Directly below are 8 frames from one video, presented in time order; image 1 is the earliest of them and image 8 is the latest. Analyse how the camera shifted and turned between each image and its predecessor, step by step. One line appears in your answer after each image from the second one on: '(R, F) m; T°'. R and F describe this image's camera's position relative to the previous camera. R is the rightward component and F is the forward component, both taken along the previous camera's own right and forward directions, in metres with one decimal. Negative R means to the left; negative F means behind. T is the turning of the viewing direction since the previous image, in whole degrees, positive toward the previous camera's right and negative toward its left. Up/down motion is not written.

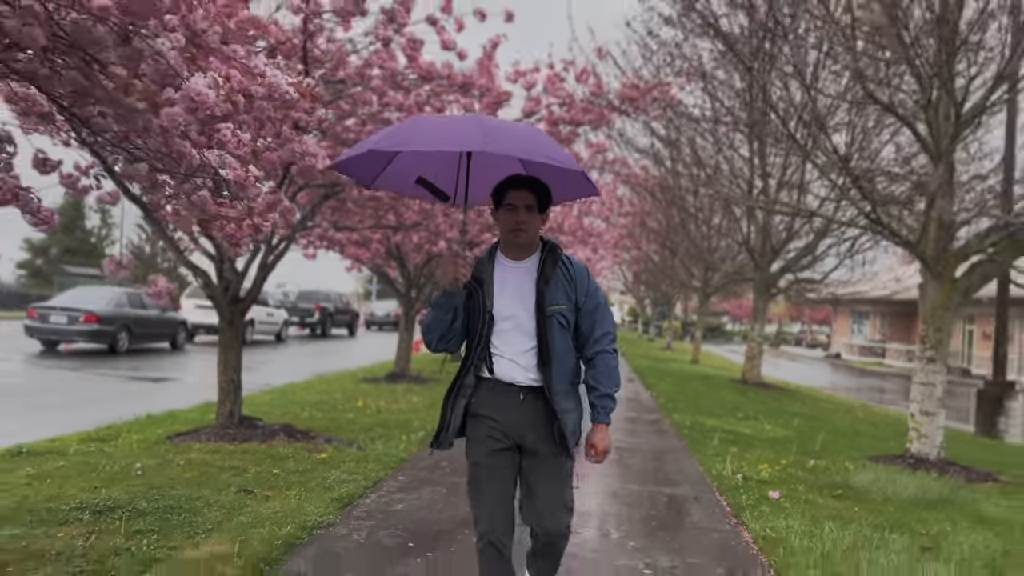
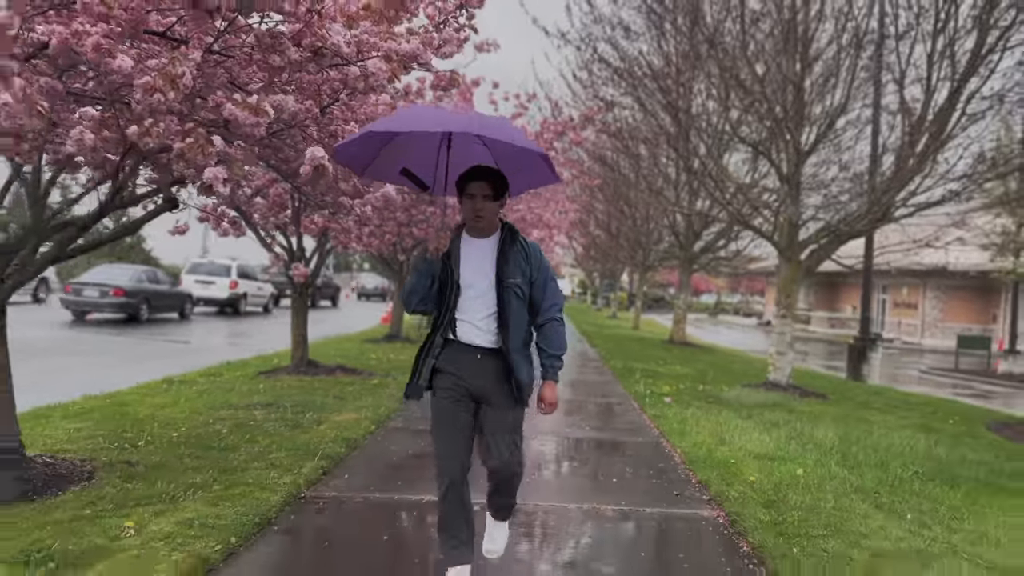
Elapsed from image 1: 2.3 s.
(-0.5, -3.8) m; +3°
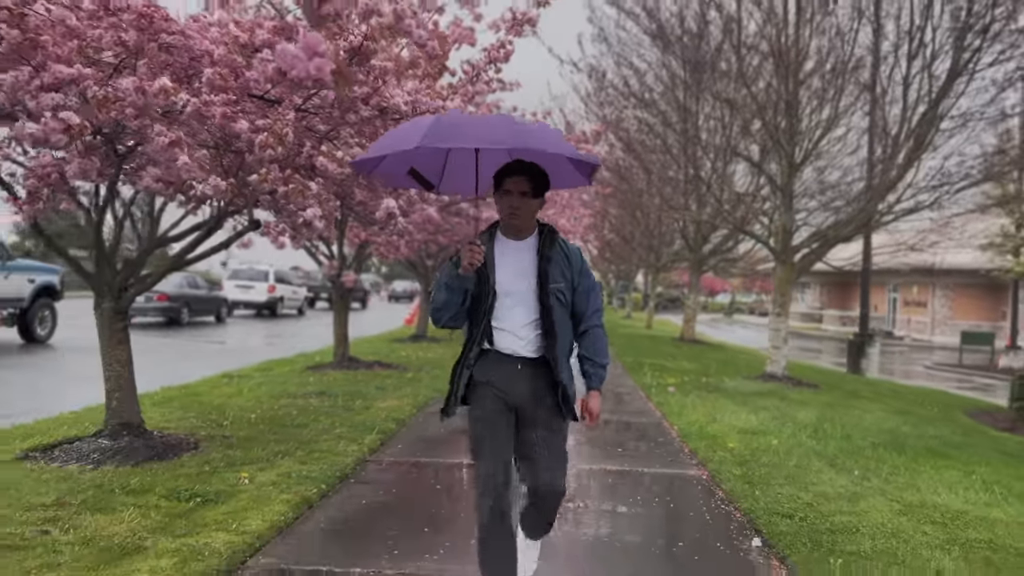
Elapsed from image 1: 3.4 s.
(0.0, -1.3) m; -1°
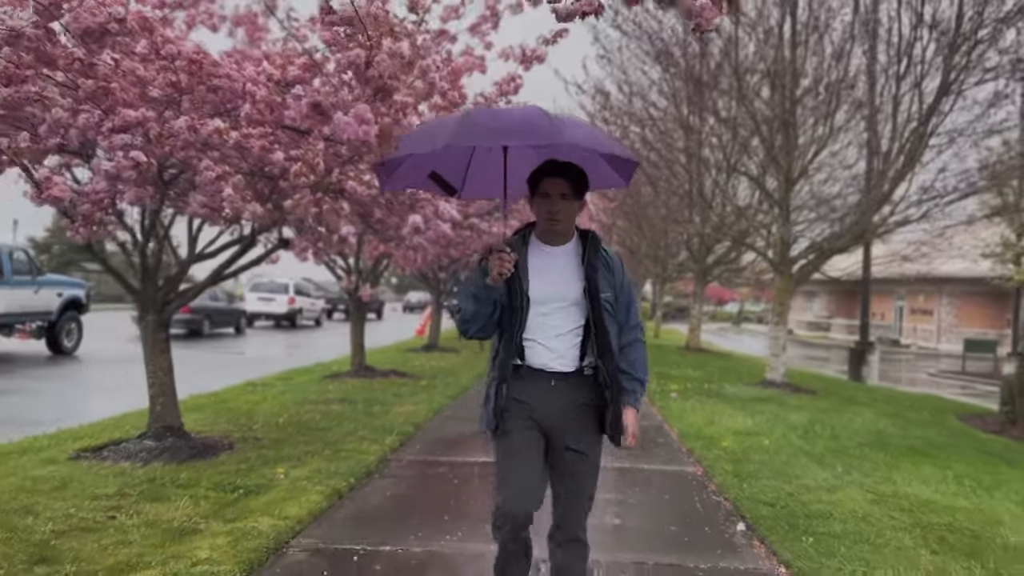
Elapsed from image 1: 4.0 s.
(0.0, -0.6) m; -1°
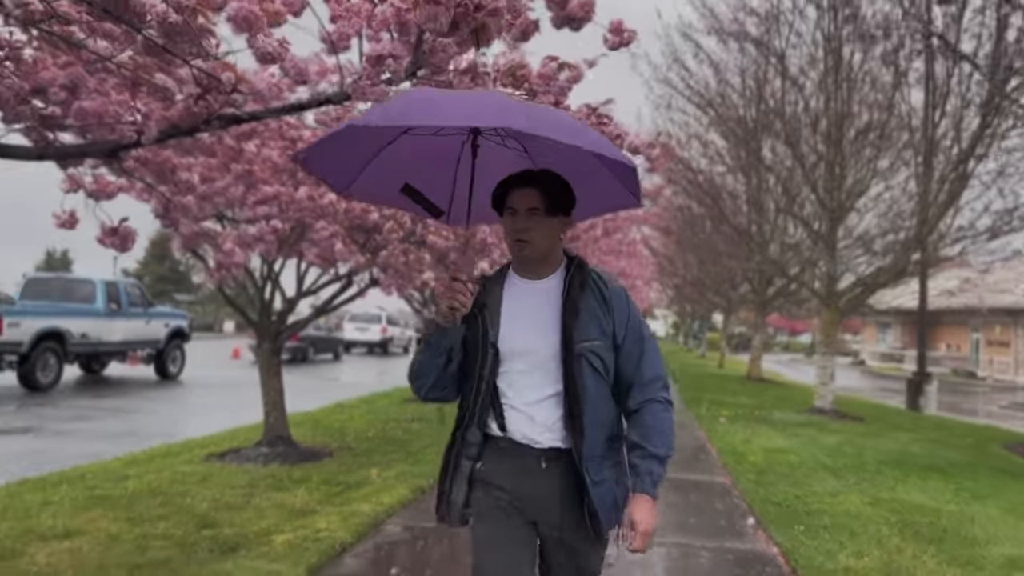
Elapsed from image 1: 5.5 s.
(+0.2, -1.3) m; -5°
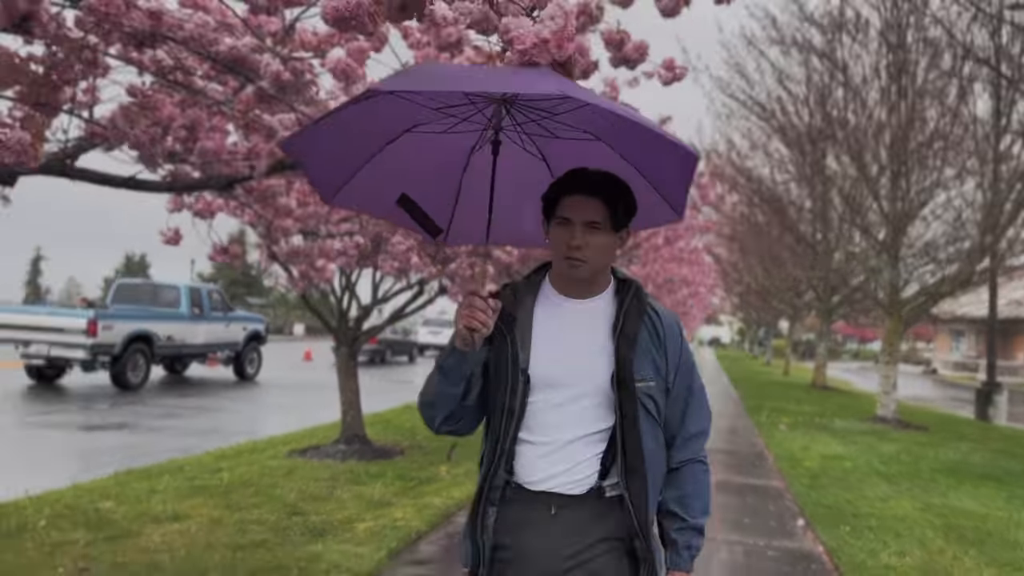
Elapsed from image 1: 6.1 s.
(0.0, -0.5) m; -4°
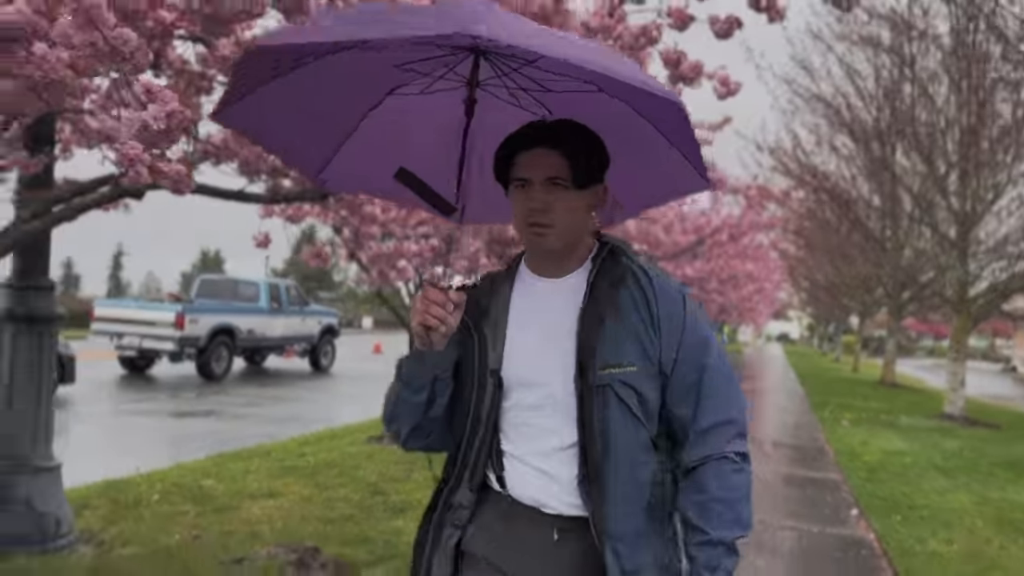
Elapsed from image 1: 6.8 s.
(0.0, -0.5) m; -4°
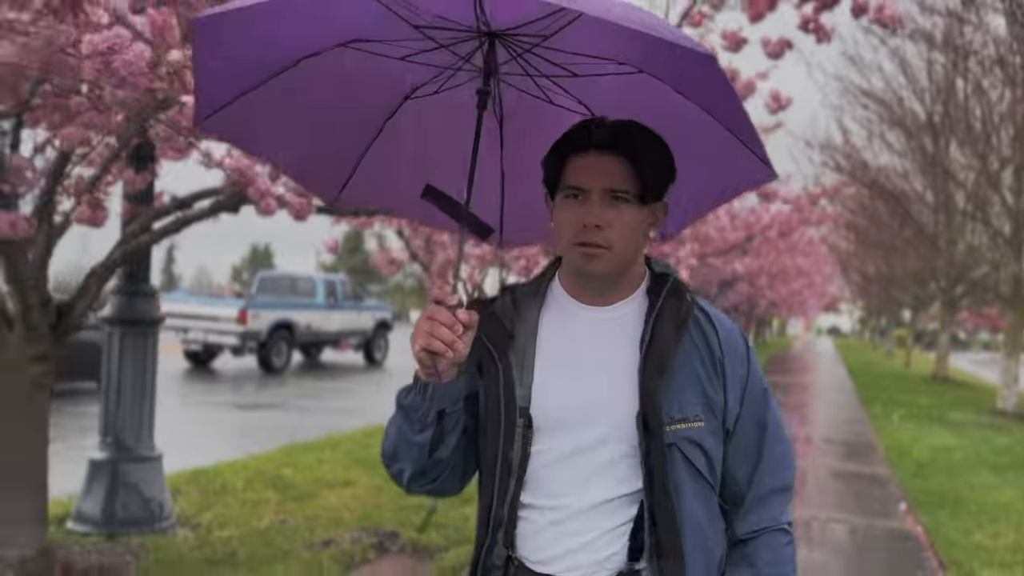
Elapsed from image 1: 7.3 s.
(-0.1, -0.4) m; -3°
